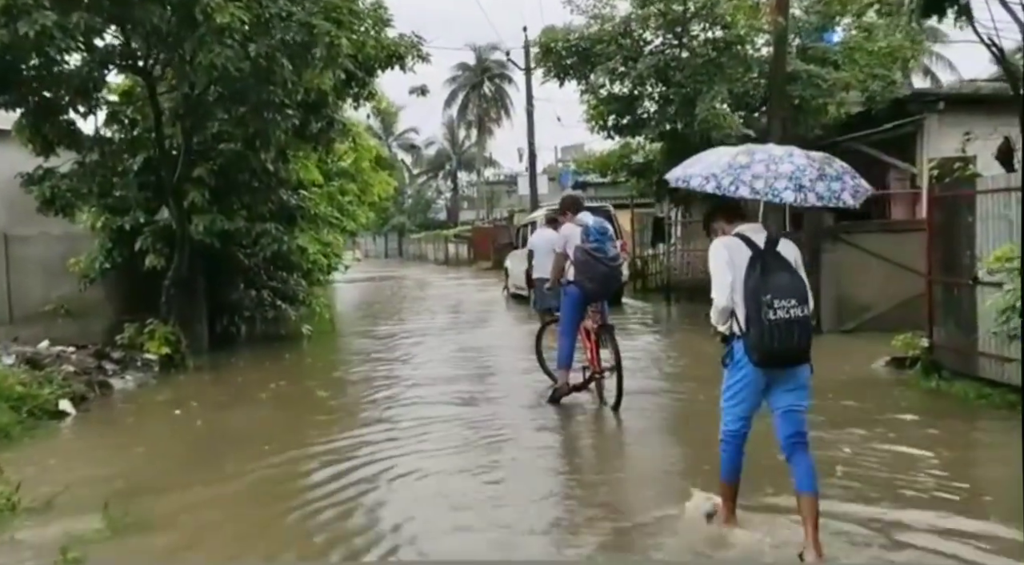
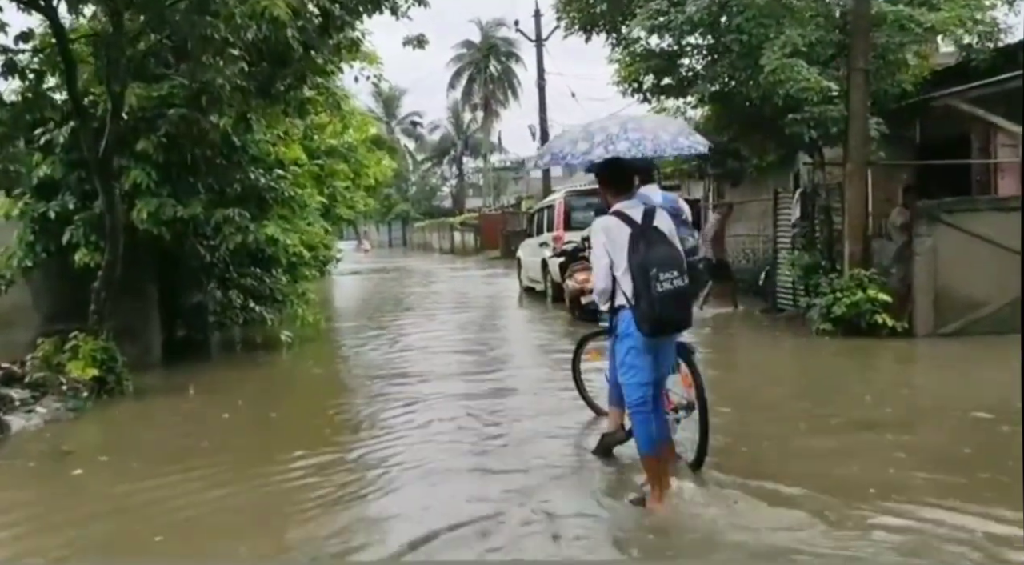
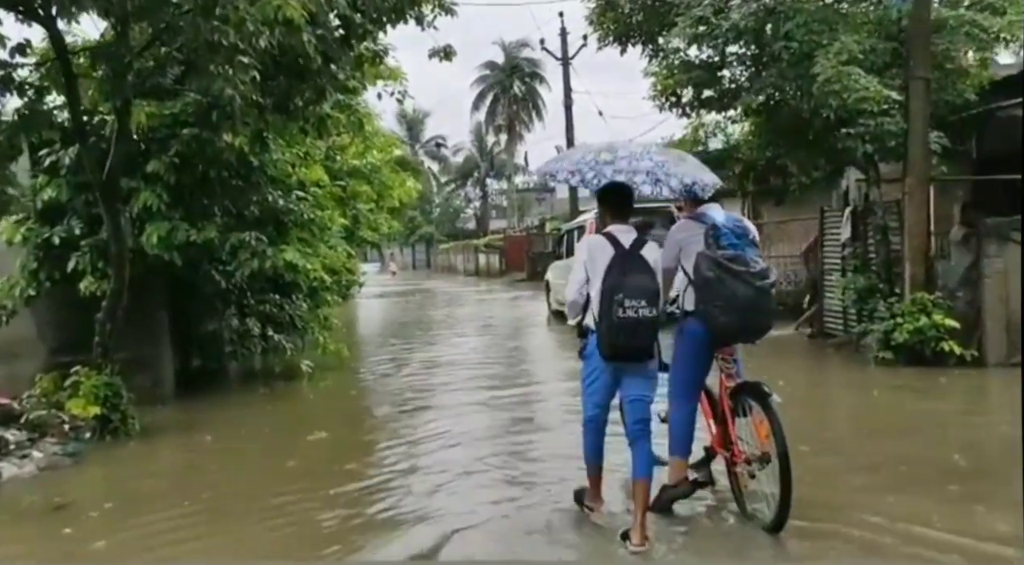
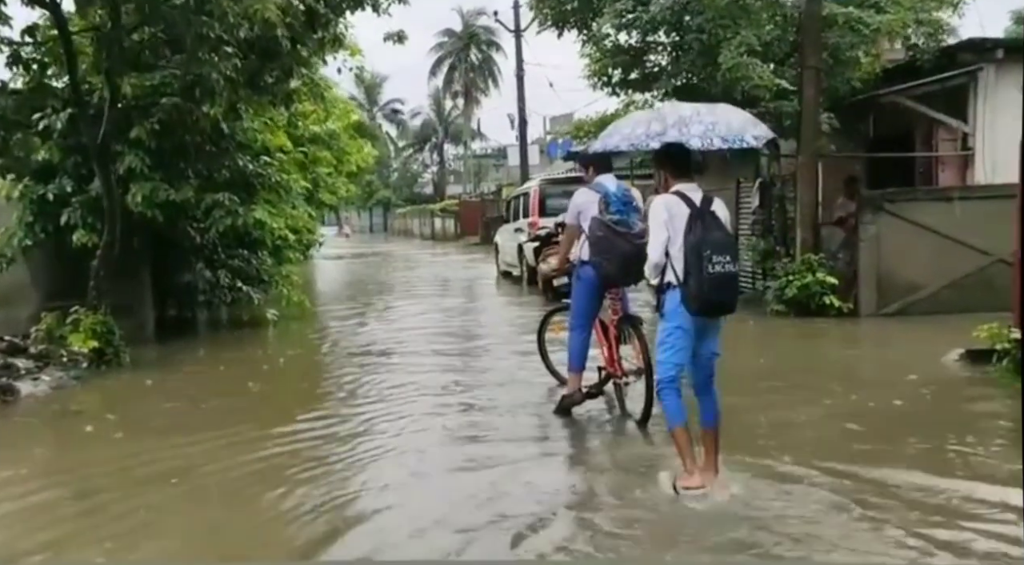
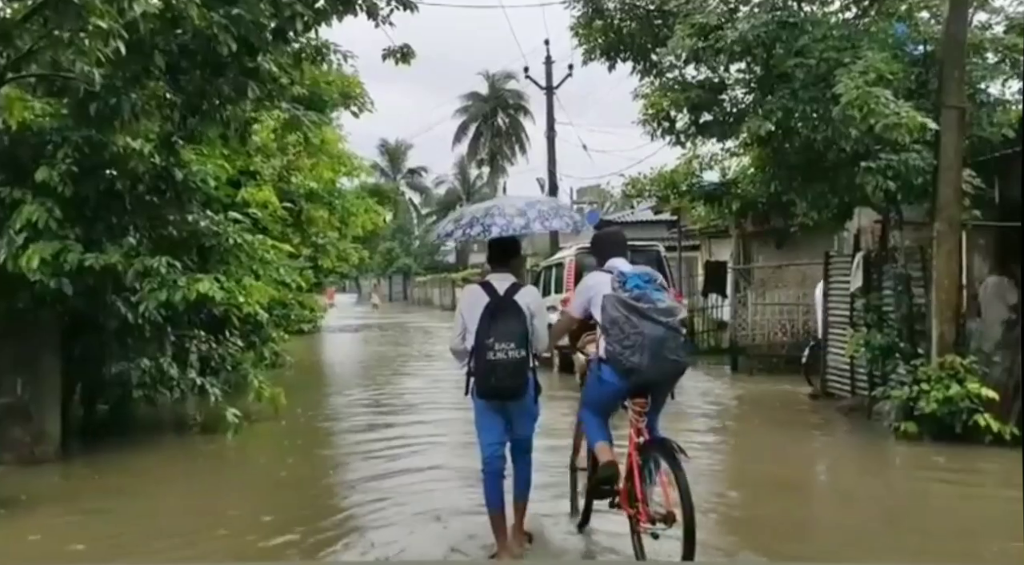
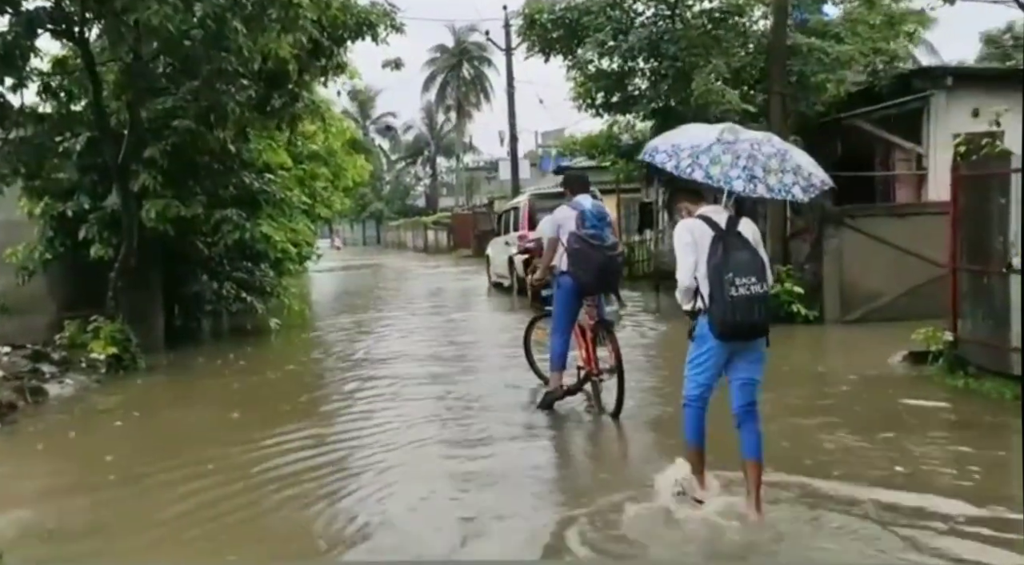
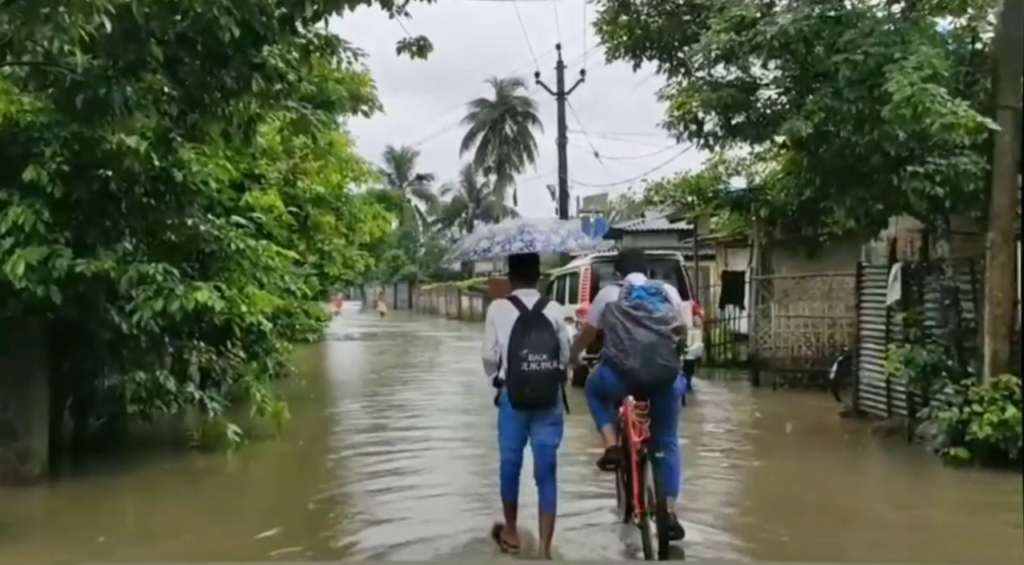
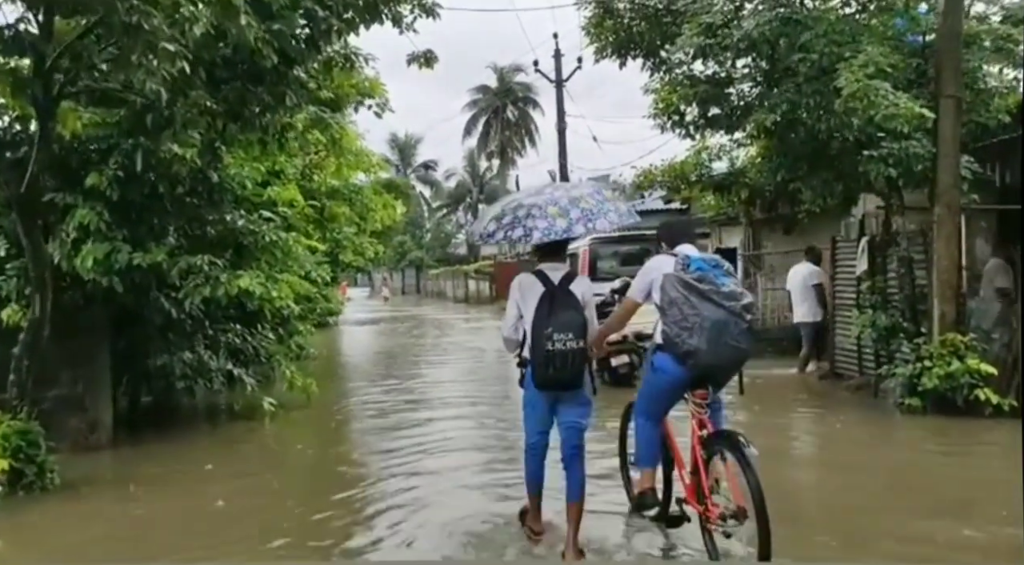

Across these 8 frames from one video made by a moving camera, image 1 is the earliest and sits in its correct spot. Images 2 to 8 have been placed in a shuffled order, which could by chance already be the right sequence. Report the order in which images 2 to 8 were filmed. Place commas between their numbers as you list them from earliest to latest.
6, 4, 2, 3, 8, 5, 7
